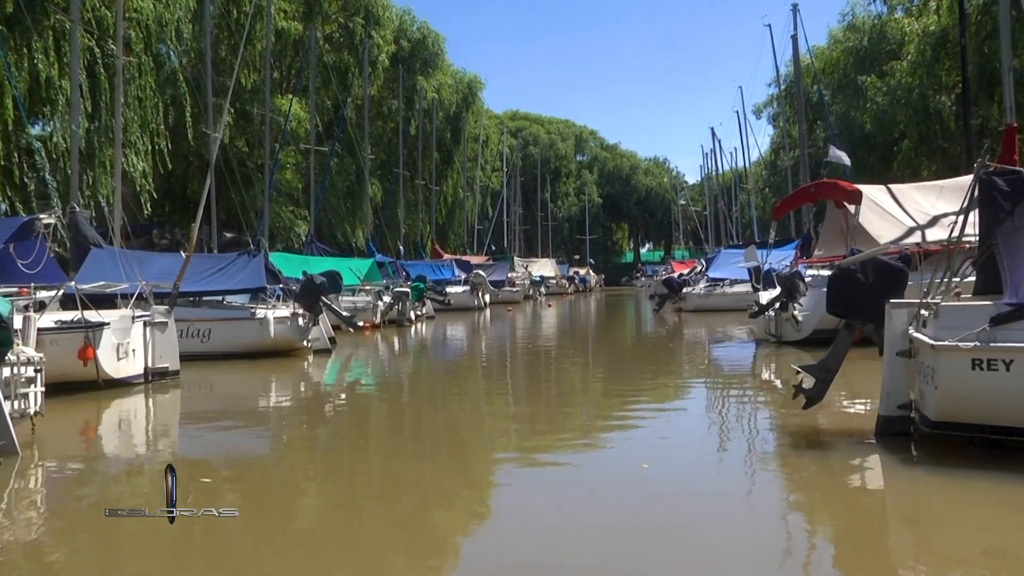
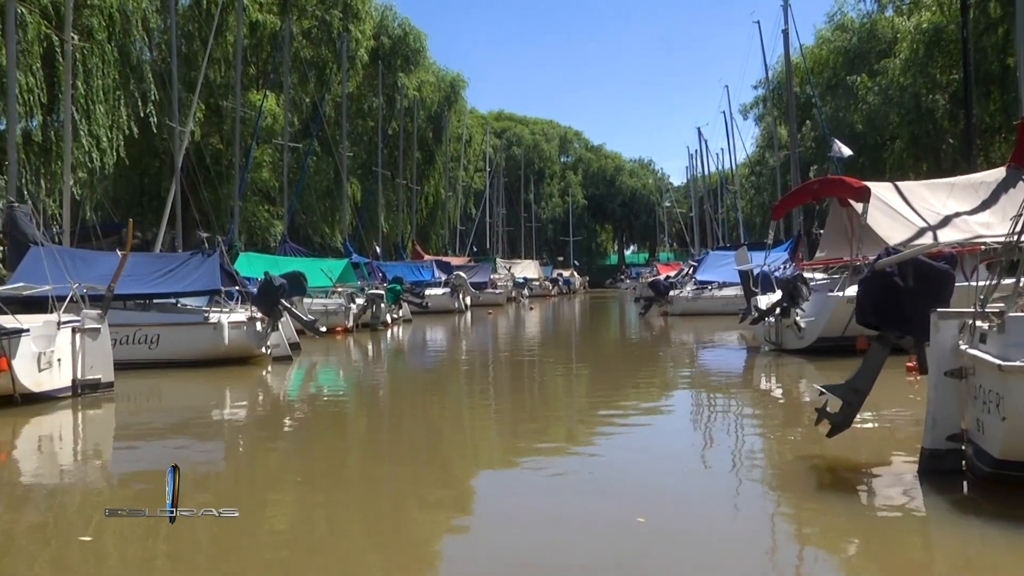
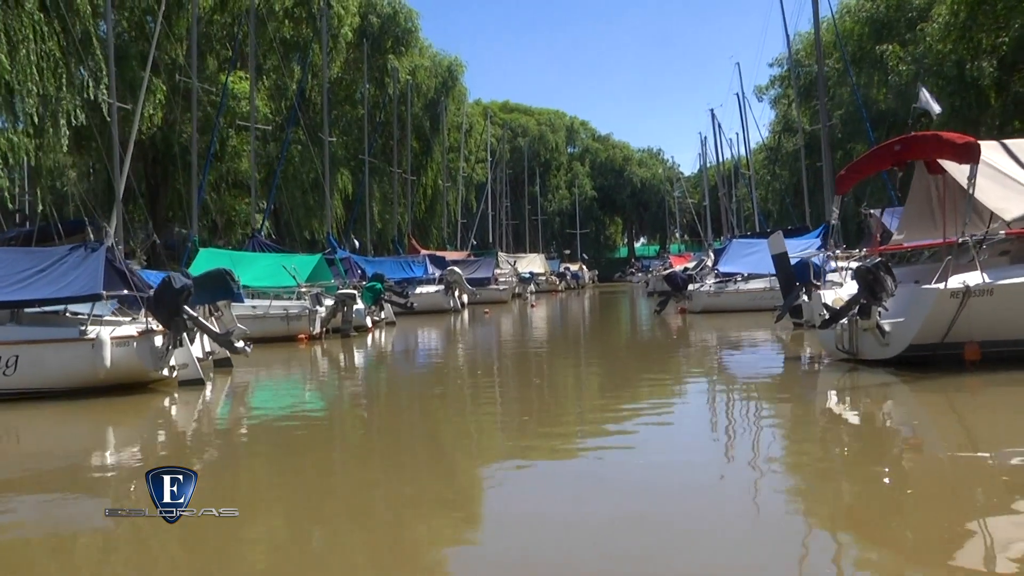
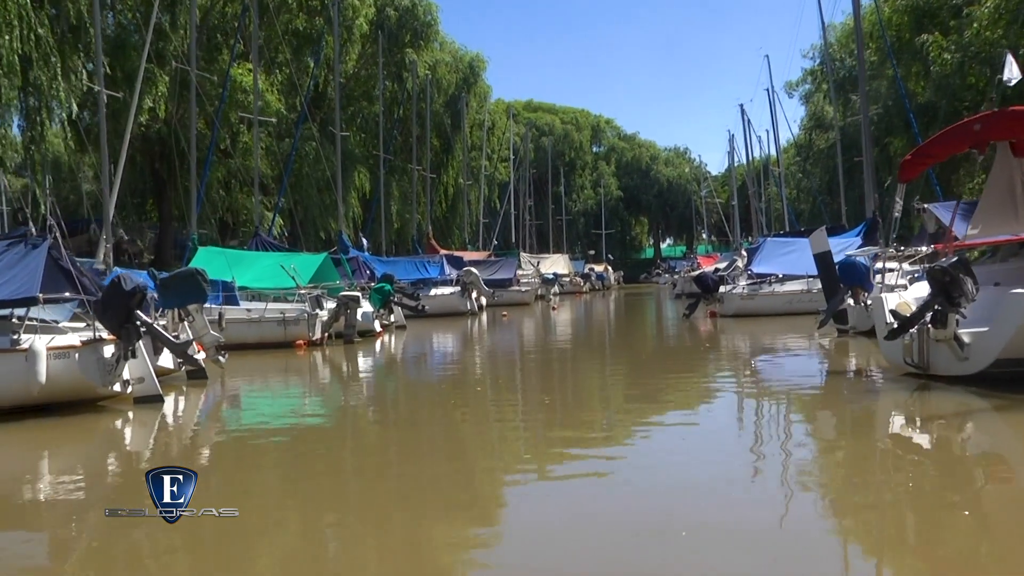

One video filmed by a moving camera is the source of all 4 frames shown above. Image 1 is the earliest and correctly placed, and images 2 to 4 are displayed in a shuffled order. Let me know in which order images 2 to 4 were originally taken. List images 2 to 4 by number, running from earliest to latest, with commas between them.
2, 3, 4
